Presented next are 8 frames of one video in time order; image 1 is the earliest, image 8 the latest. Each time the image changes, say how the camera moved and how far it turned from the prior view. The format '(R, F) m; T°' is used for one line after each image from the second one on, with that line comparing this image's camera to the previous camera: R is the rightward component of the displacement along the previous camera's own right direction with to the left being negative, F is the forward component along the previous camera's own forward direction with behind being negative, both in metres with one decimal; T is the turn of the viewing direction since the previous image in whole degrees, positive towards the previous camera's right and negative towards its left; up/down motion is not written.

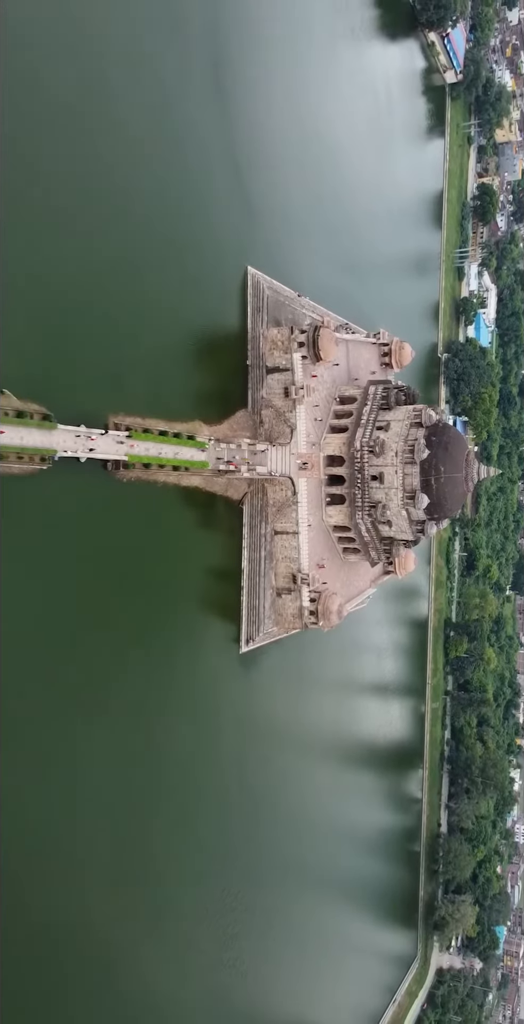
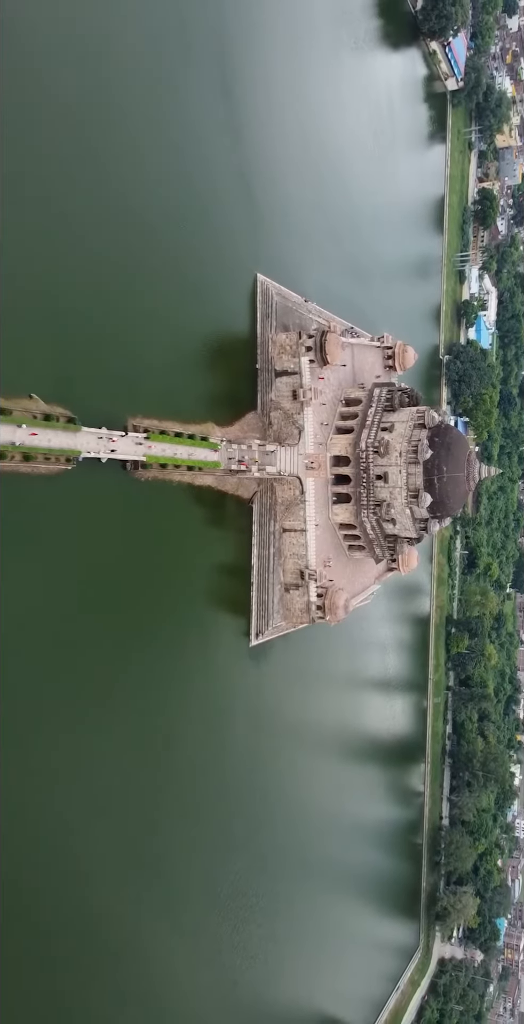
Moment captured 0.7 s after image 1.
(-0.3, -1.1) m; 0°
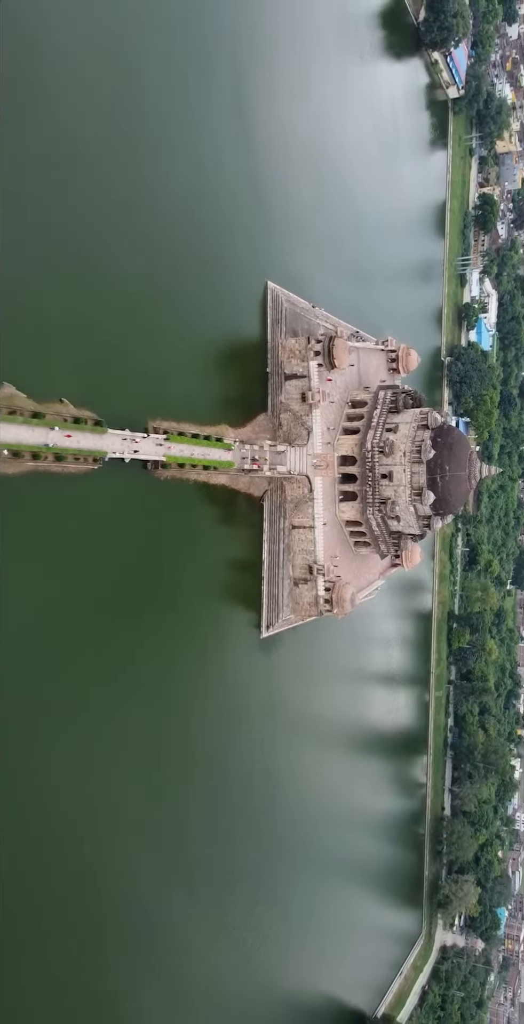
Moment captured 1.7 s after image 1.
(-0.4, -1.4) m; 0°
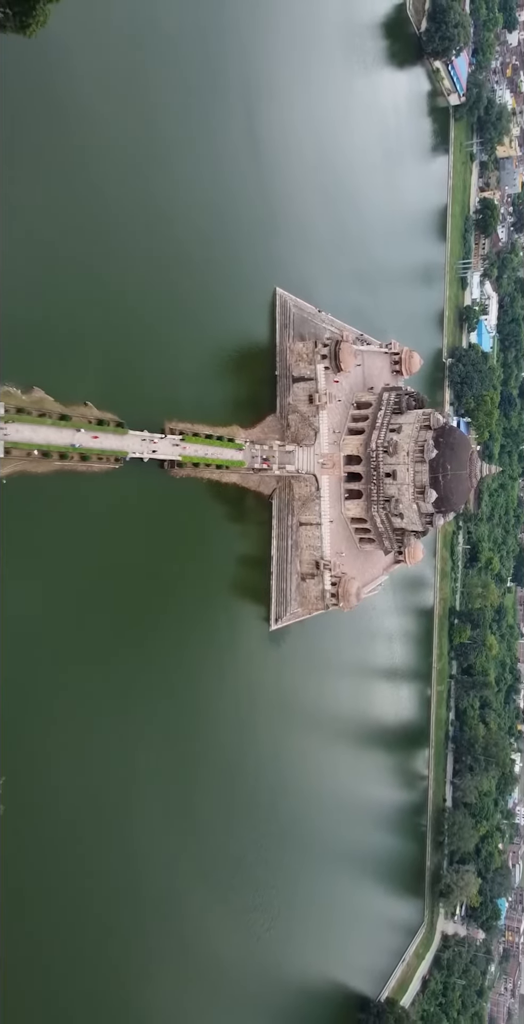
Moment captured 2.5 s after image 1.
(-0.4, -1.3) m; 0°
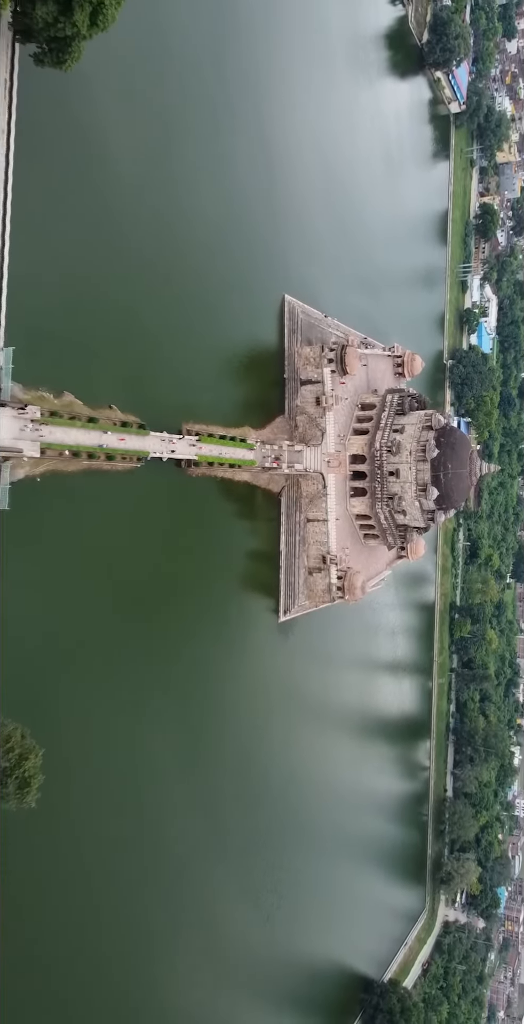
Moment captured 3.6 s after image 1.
(-0.4, -1.6) m; 0°
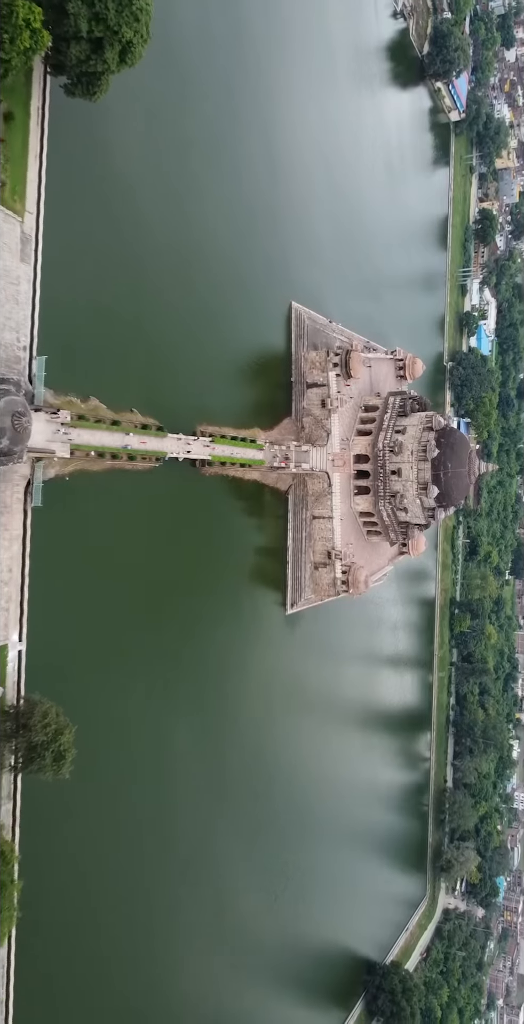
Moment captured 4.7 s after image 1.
(-0.4, -1.6) m; 0°
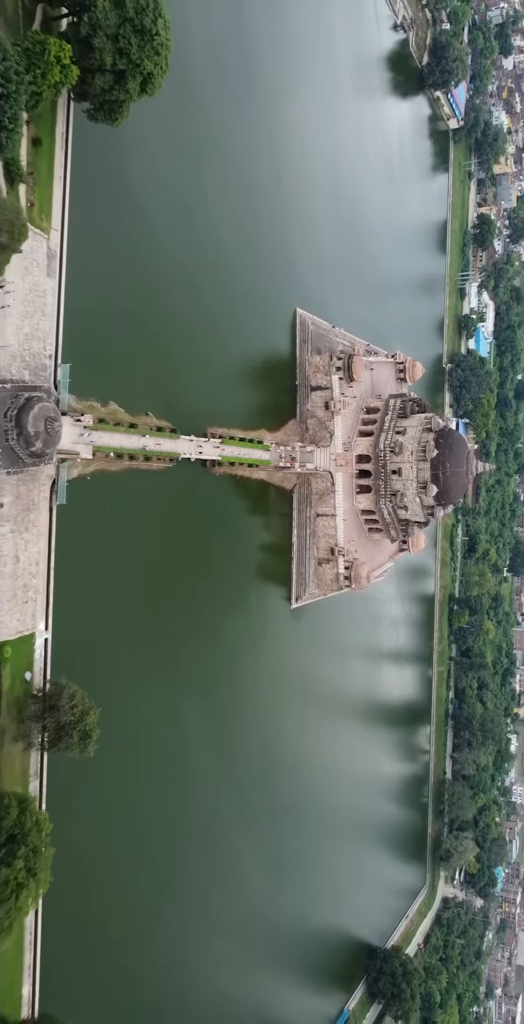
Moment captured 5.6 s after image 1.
(-0.3, -1.5) m; 0°
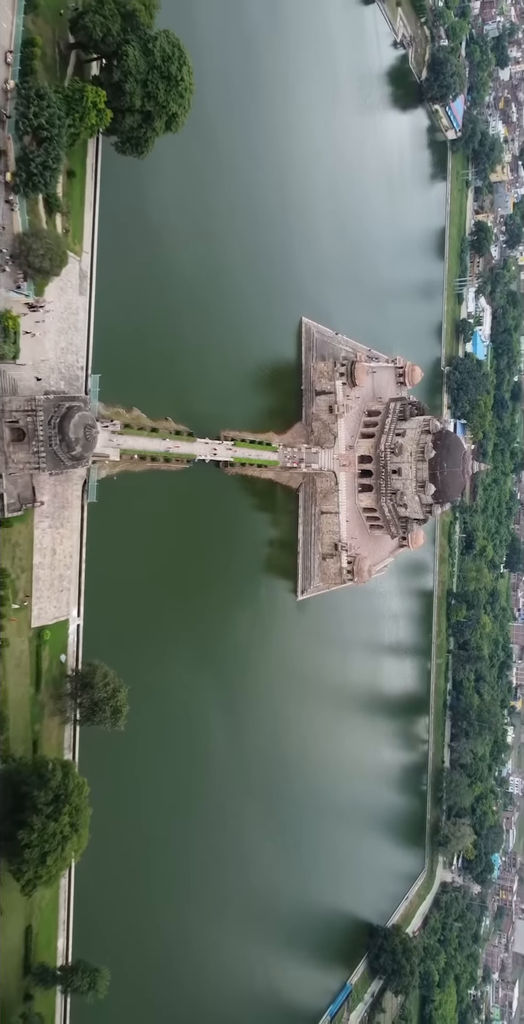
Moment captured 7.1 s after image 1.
(-0.4, -2.2) m; 0°
